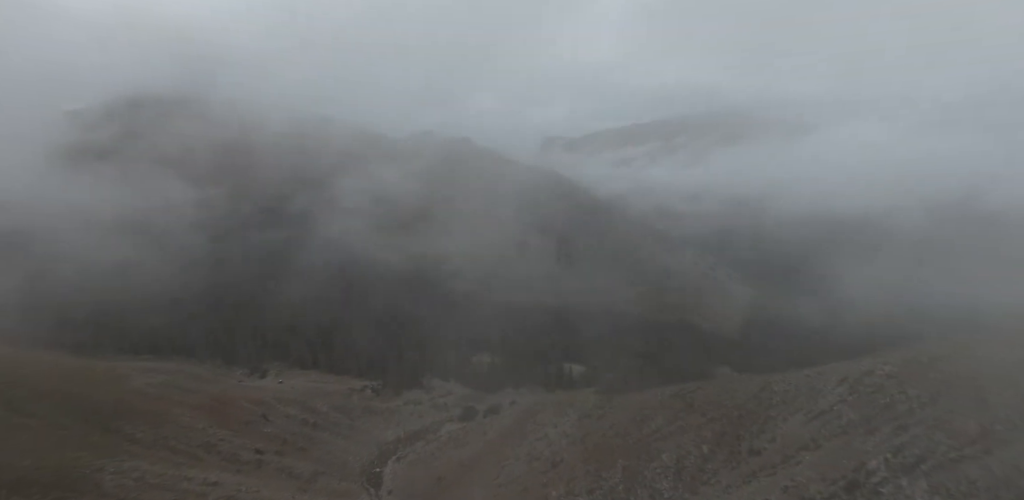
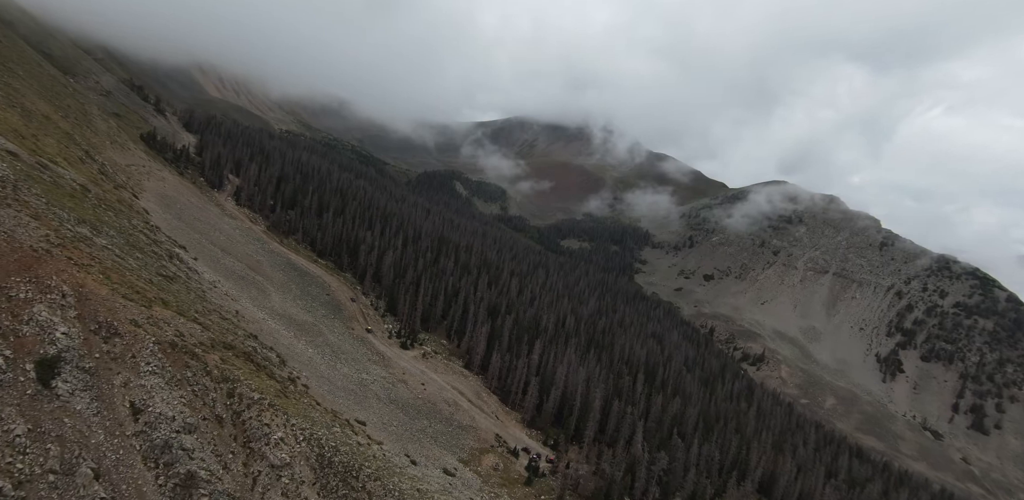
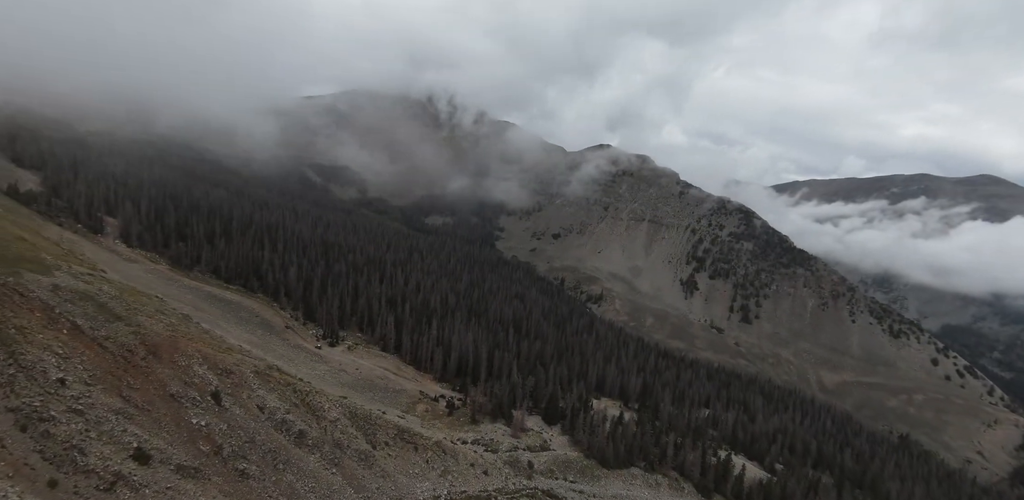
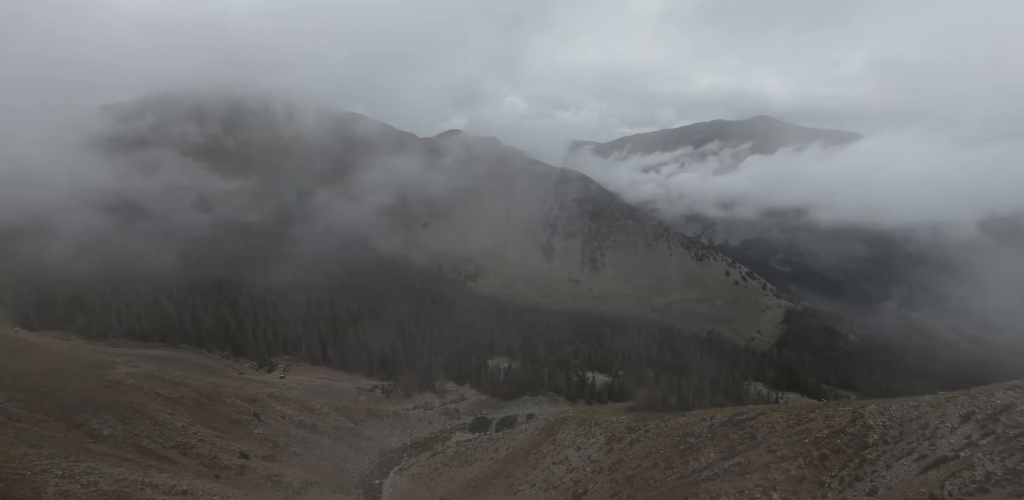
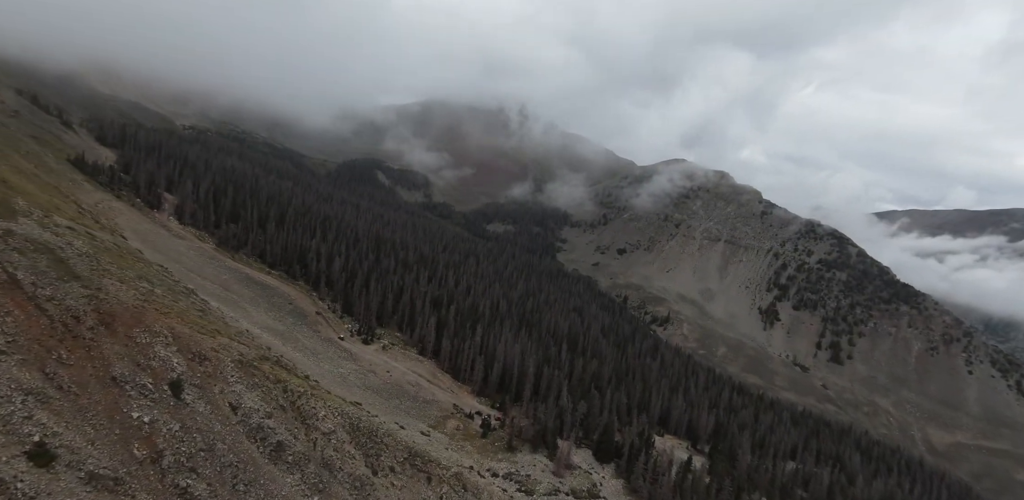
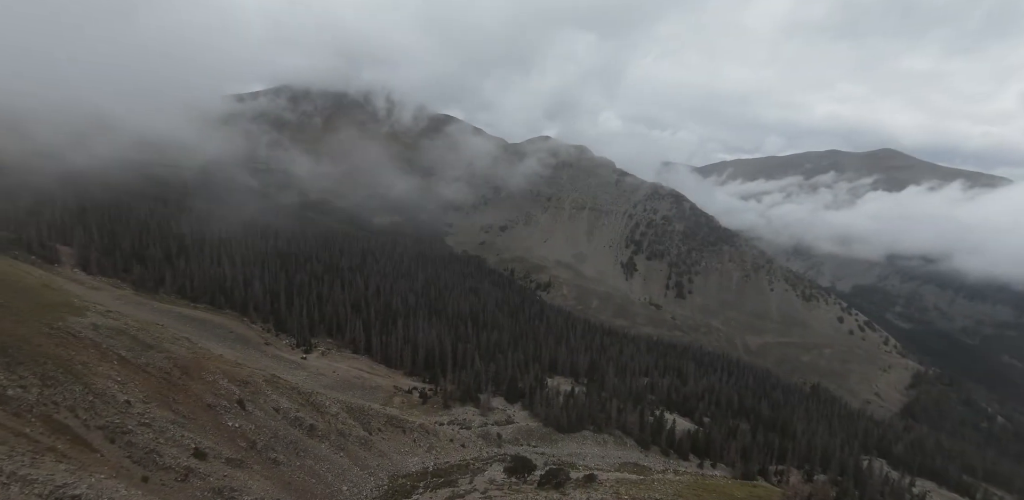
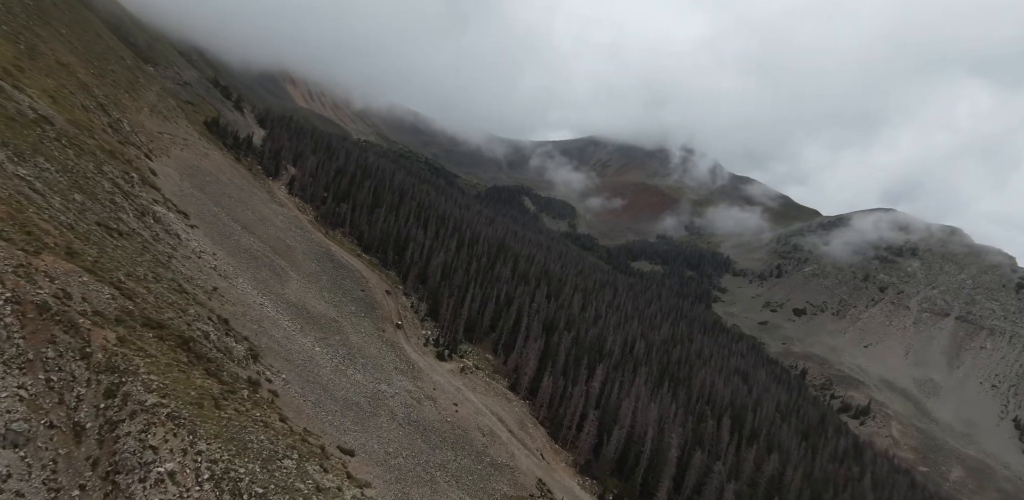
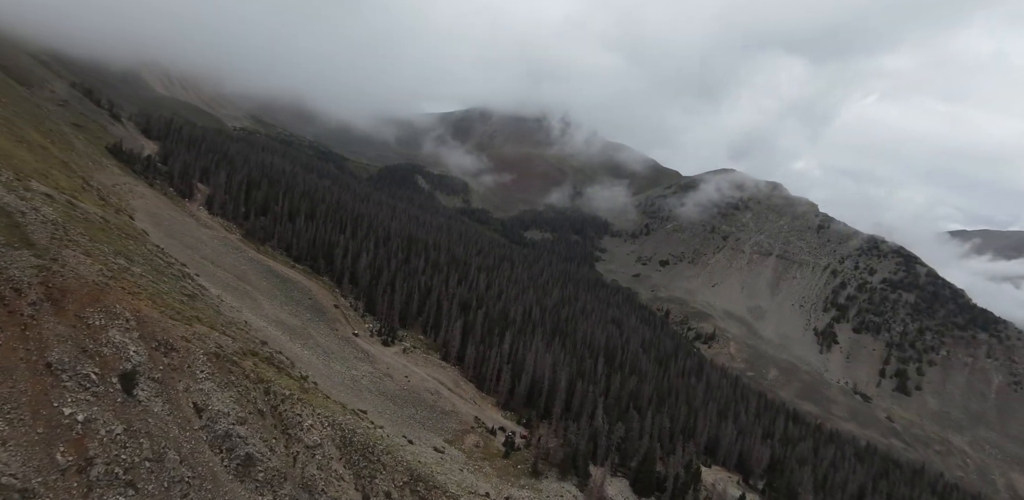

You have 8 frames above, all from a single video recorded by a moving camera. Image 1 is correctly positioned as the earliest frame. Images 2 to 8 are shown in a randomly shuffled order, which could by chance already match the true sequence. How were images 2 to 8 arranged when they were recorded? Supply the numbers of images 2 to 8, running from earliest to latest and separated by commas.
4, 6, 3, 5, 8, 2, 7
